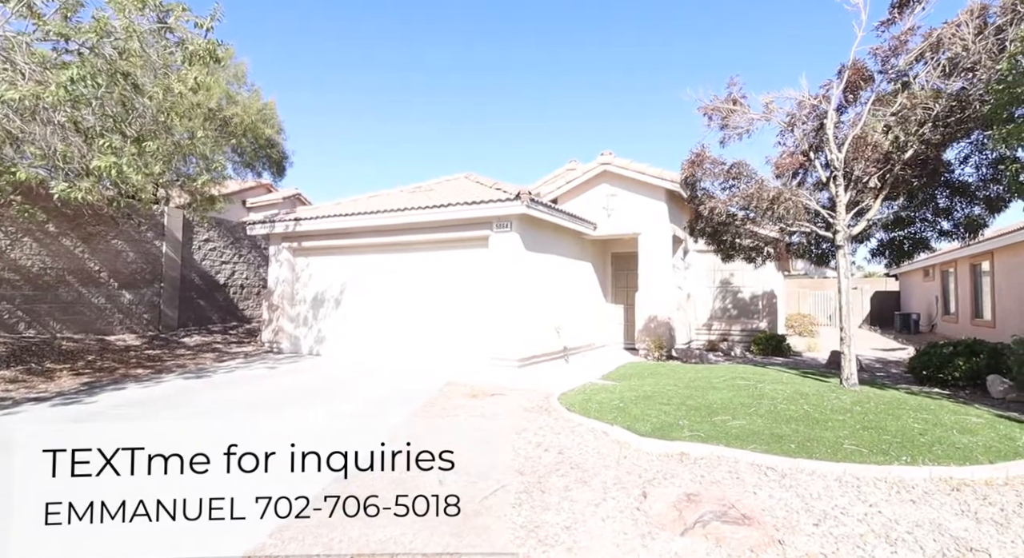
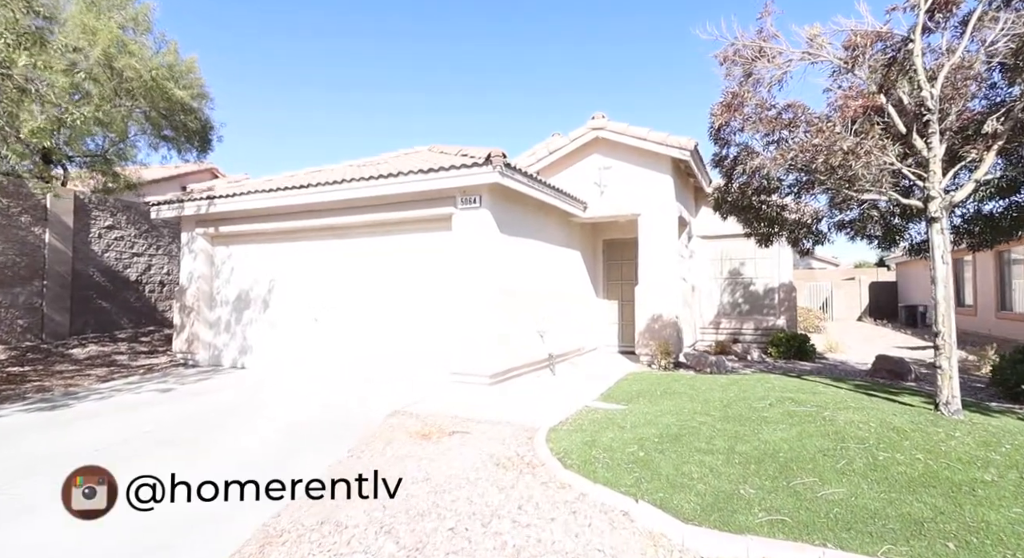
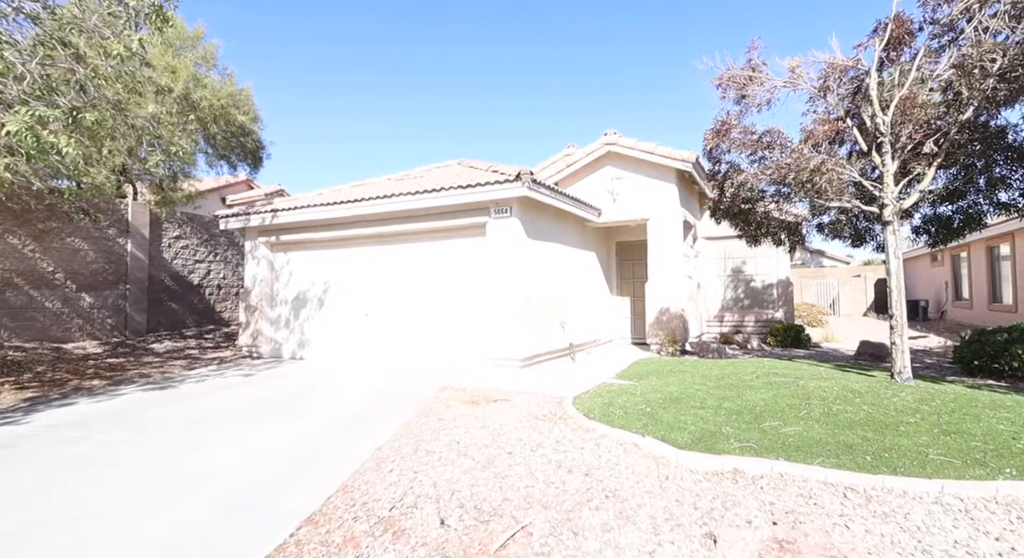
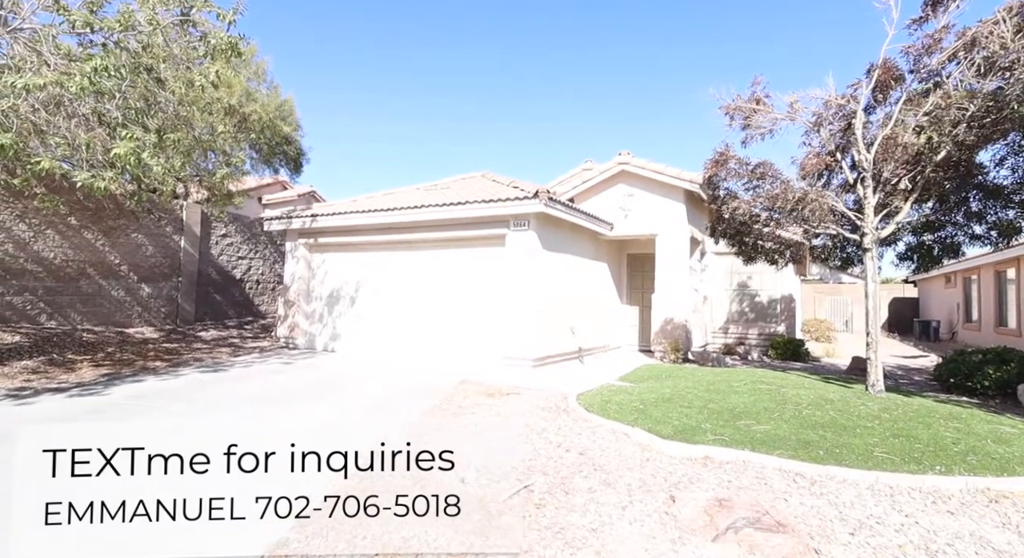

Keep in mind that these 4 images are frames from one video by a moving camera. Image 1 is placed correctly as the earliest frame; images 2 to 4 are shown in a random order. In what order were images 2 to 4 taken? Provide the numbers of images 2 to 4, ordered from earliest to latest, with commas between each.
4, 3, 2
